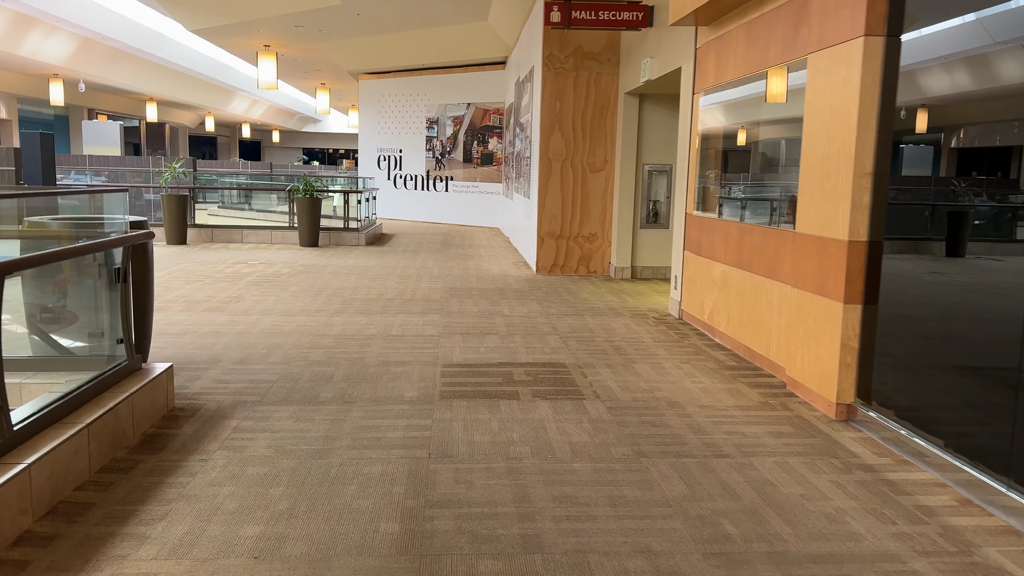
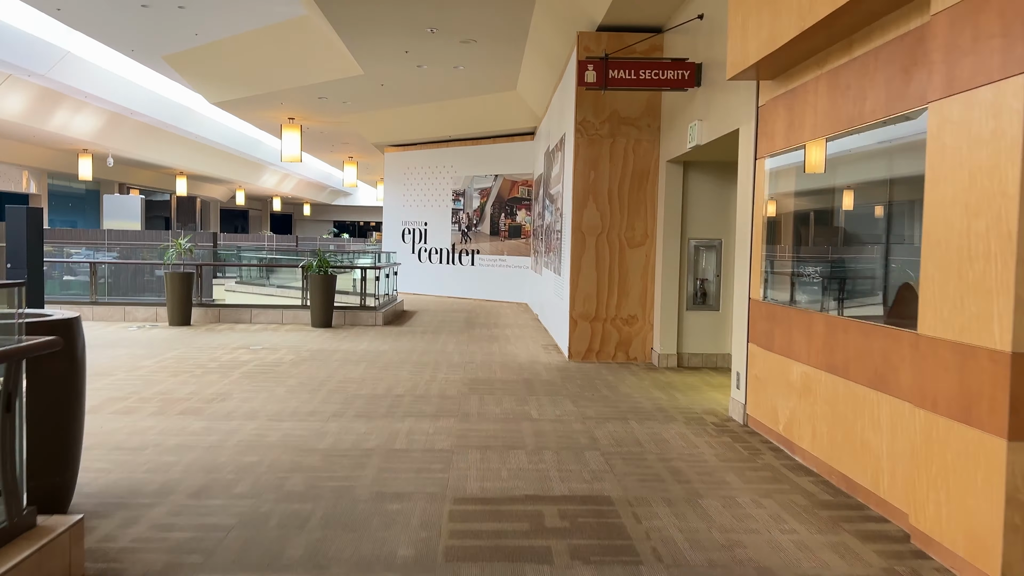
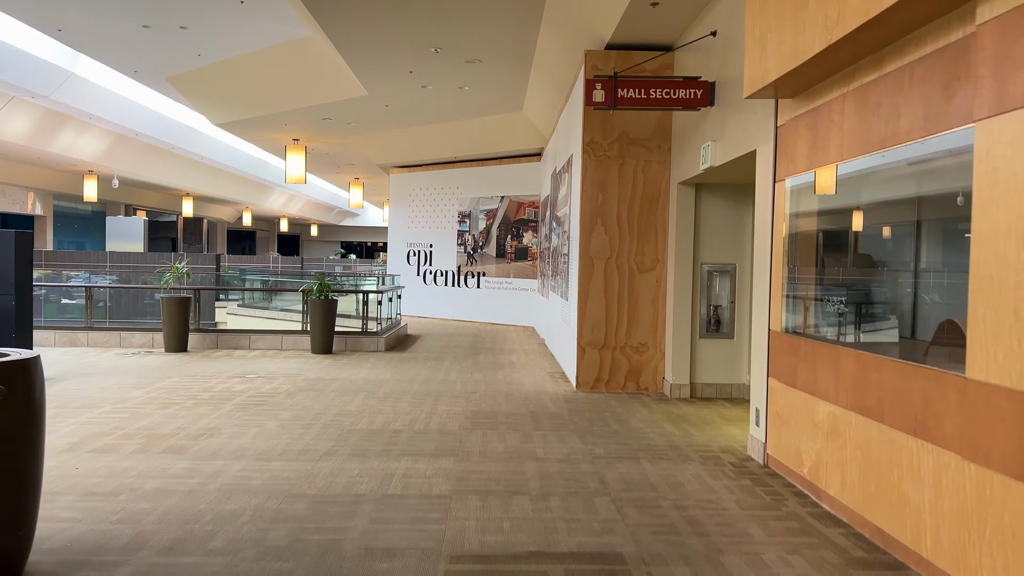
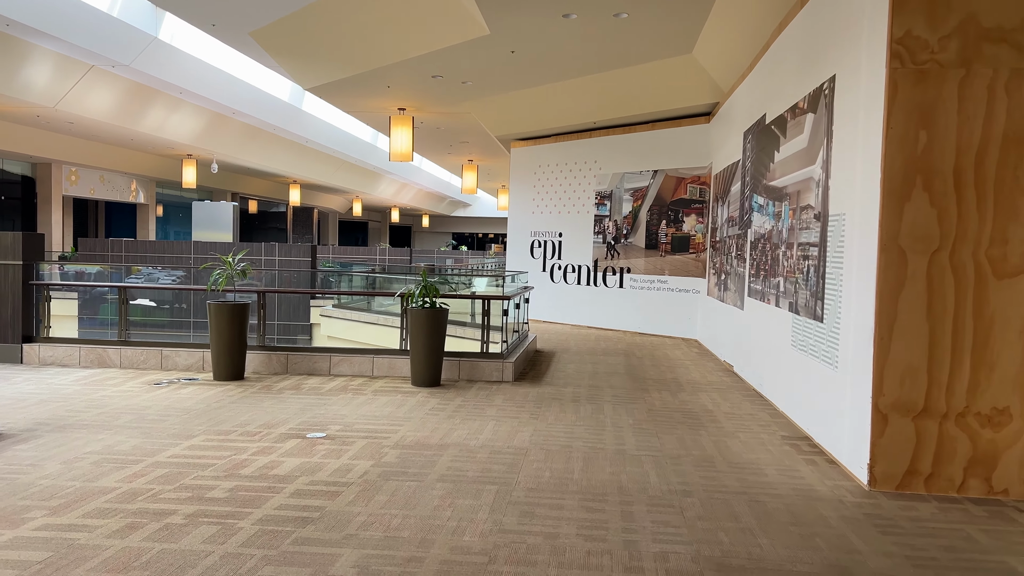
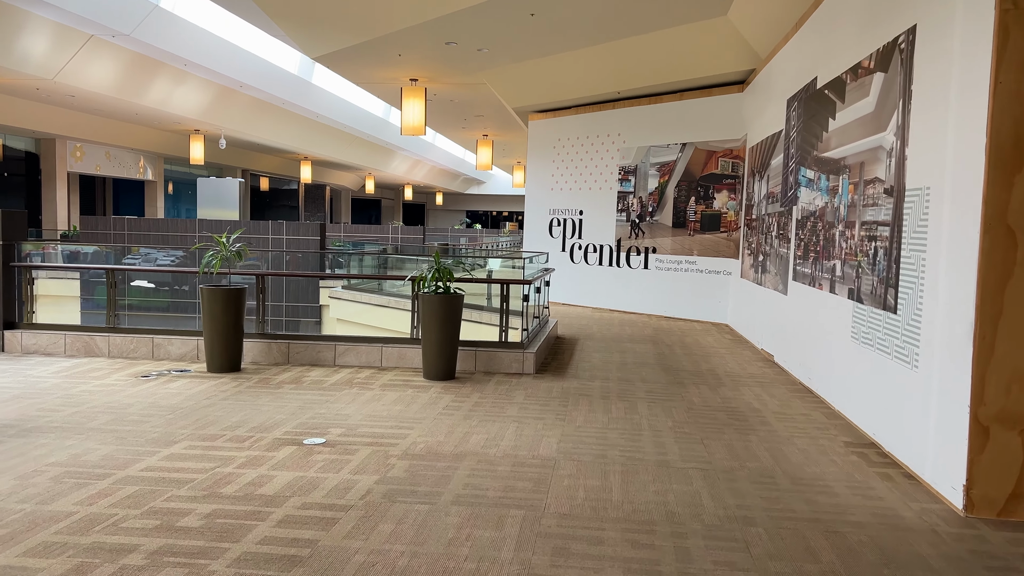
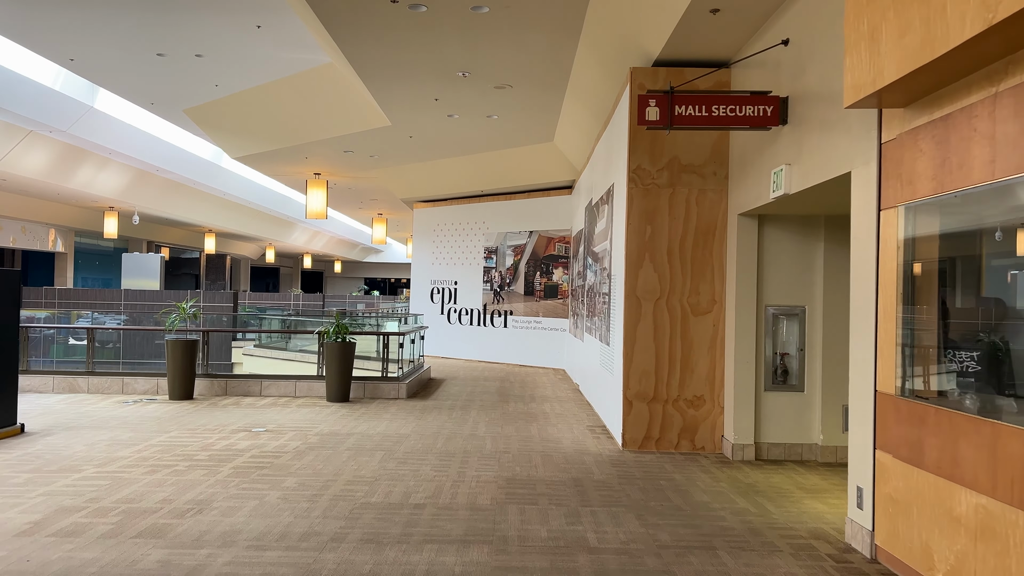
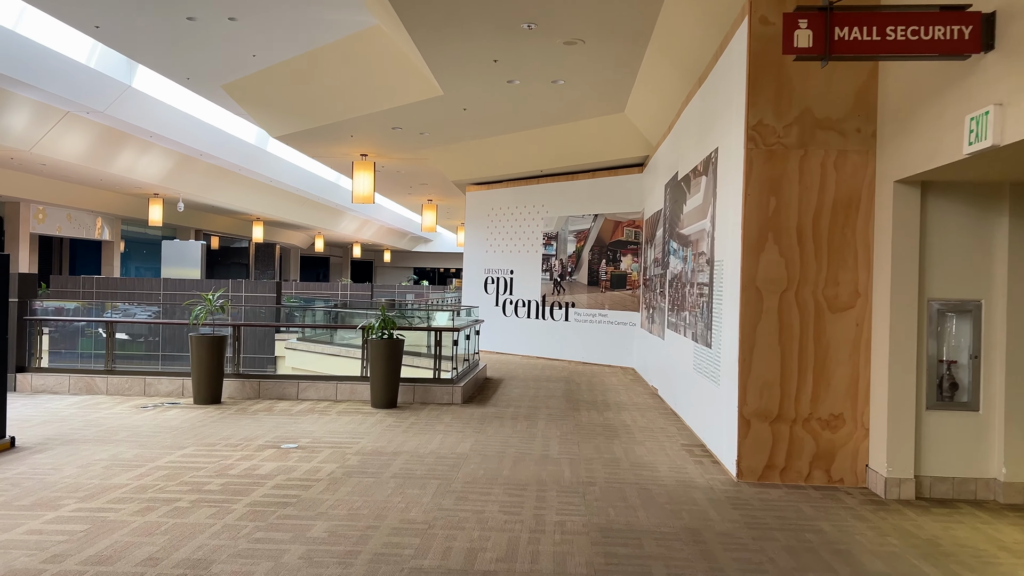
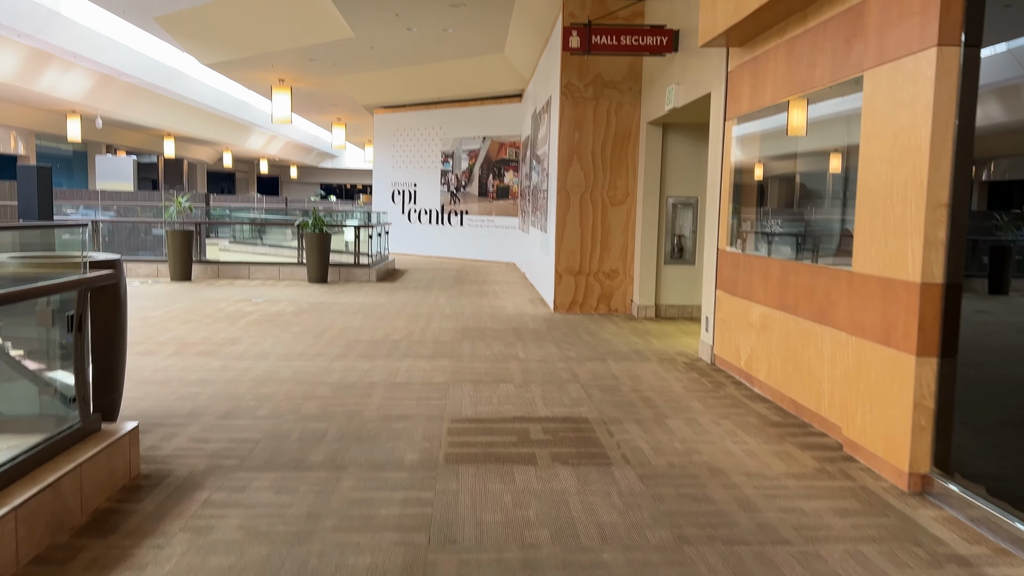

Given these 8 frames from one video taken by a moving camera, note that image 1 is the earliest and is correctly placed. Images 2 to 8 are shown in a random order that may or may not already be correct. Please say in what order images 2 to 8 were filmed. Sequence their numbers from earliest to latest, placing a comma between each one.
8, 2, 3, 6, 7, 4, 5
